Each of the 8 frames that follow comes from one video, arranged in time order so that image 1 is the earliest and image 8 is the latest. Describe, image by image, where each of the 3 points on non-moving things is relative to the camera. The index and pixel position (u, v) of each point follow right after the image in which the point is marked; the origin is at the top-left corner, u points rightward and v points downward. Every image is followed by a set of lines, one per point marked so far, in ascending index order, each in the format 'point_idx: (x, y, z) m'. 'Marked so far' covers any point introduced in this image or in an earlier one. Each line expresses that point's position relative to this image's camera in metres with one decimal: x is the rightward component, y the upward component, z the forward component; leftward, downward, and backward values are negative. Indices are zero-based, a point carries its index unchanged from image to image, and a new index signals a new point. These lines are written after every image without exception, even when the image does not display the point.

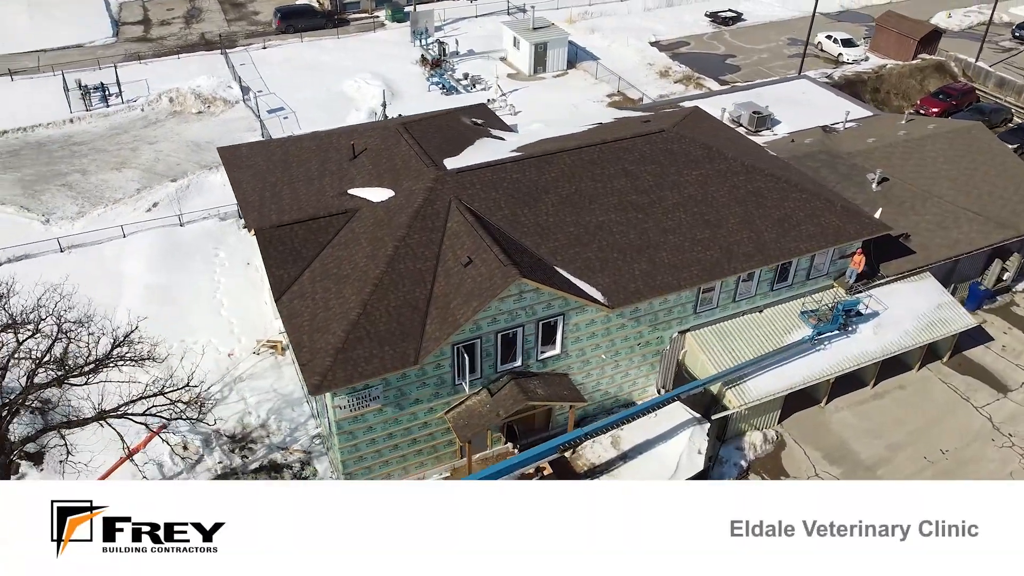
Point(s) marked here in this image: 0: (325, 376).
0: (-4.1, -2.0, +17.9) m
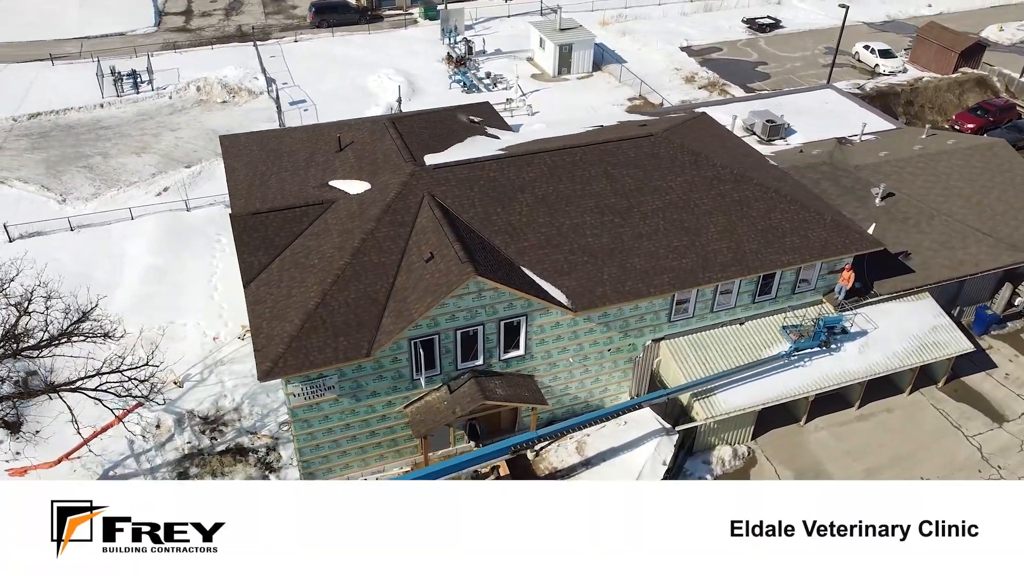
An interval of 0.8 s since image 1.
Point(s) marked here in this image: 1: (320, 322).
0: (-5.3, -1.7, +18.2) m
1: (-4.5, -0.8, +18.8) m
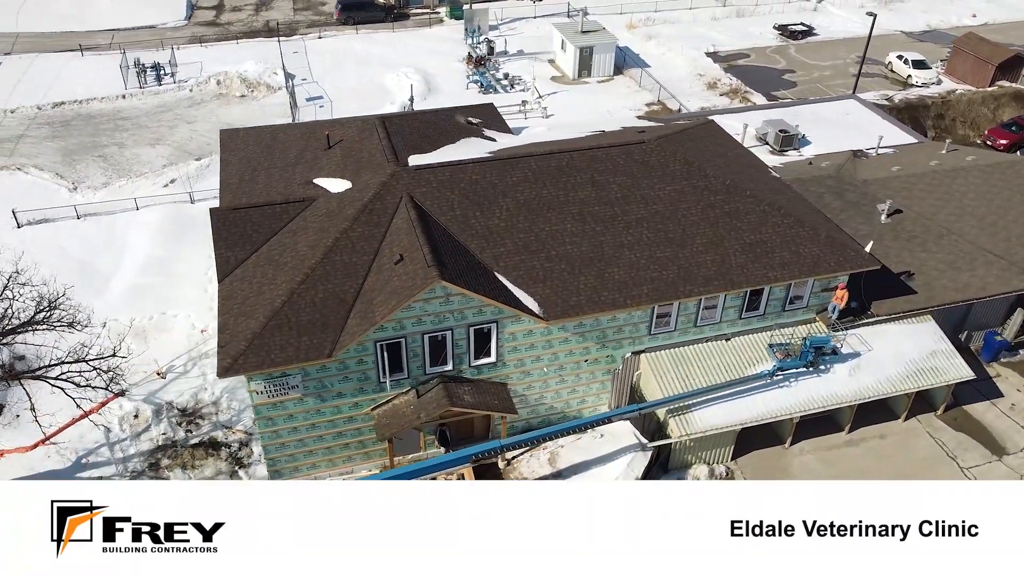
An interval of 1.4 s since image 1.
0: (-6.2, -1.6, +18.1) m
1: (-5.3, -0.8, +18.7) m
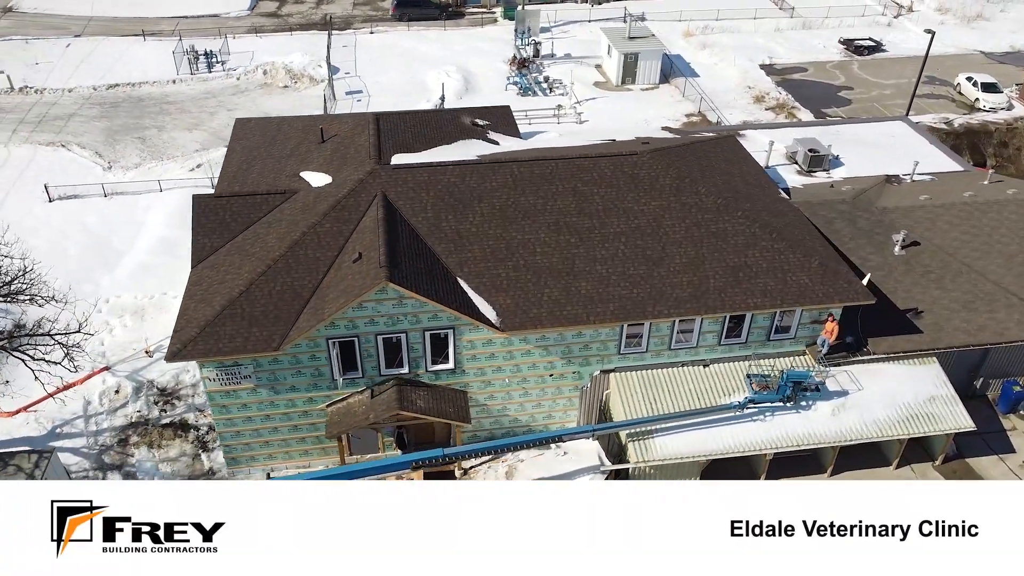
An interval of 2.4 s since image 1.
0: (-7.4, -1.3, +18.3) m
1: (-6.4, -0.5, +18.9) m
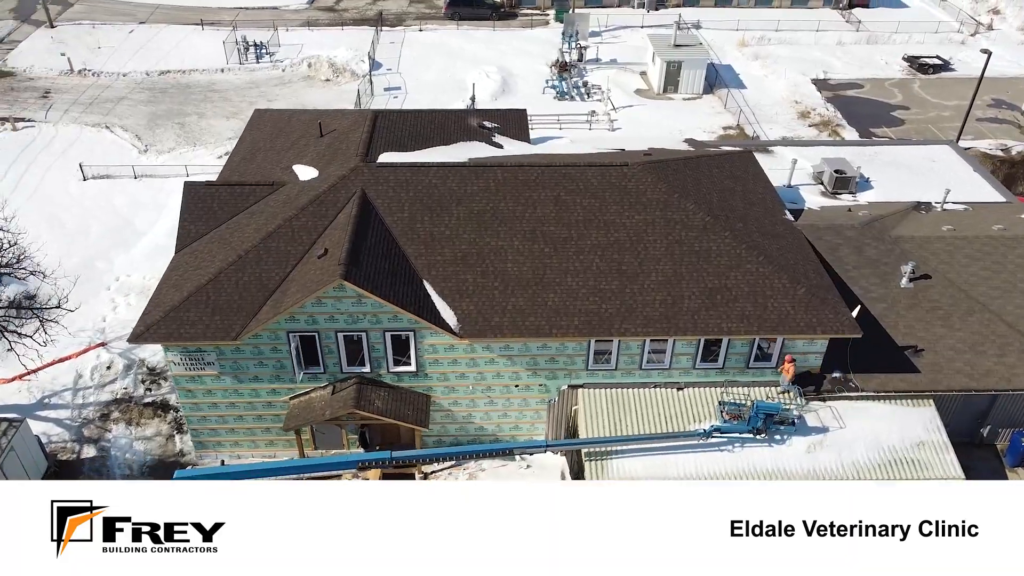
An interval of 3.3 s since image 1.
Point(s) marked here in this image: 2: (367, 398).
0: (-8.4, -0.9, +18.8) m
1: (-7.3, -0.3, +19.2) m
2: (-3.5, -2.7, +19.5) m
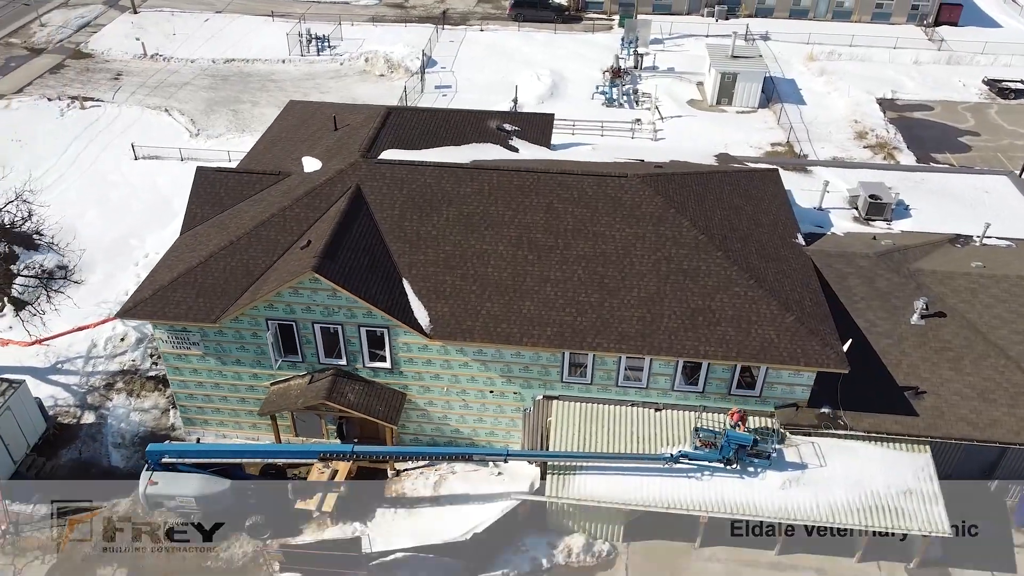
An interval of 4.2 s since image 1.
0: (-9.0, -0.4, +19.5) m
1: (-7.8, +0.2, +19.8) m
2: (-4.2, -2.5, +19.8) m
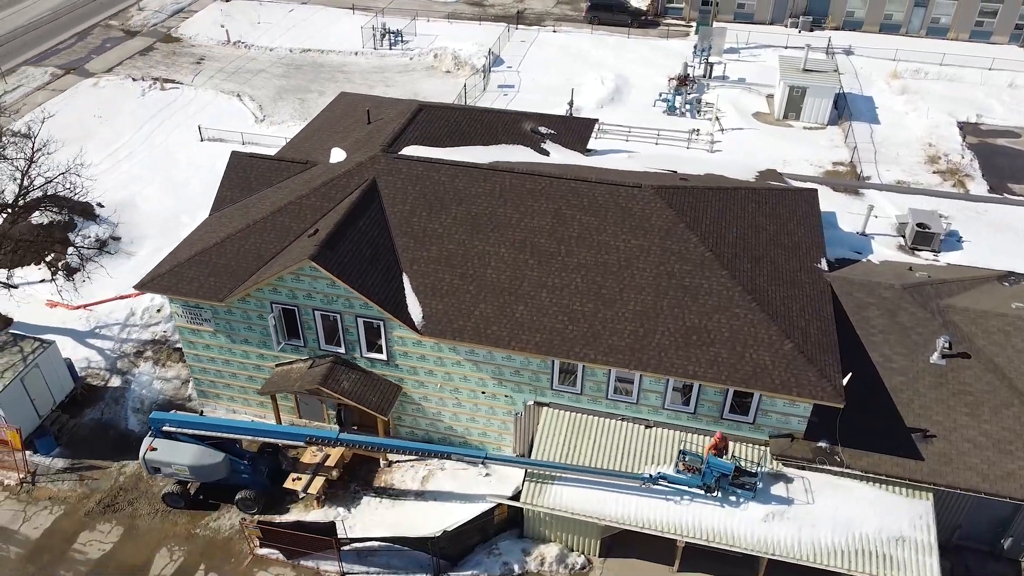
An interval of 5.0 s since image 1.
0: (-9.1, +0.2, +20.5) m
1: (-7.8, +0.7, +20.7) m
2: (-4.5, -2.2, +20.2) m
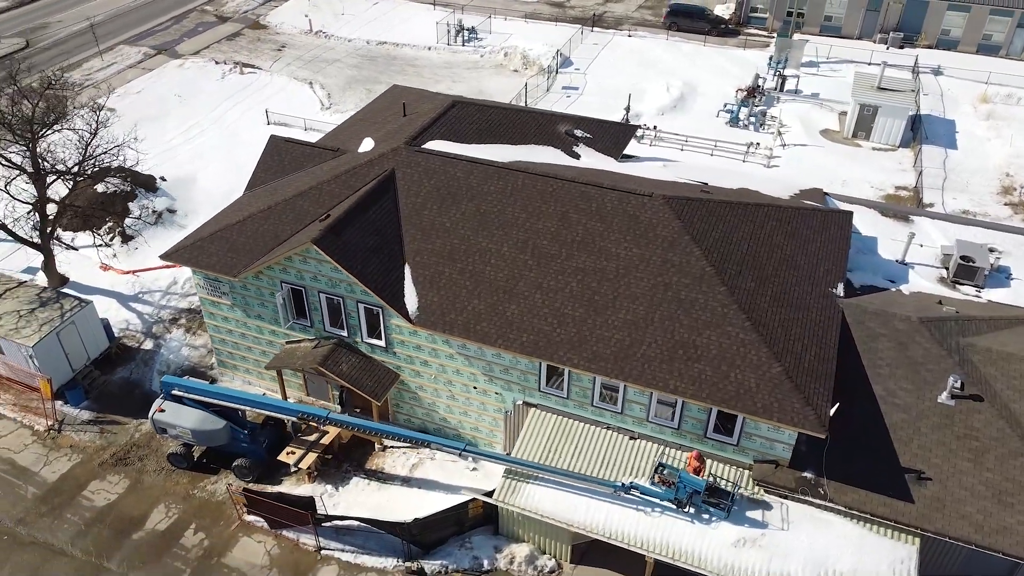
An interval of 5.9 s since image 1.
0: (-8.9, +1.0, +21.7) m
1: (-7.6, +1.4, +21.7) m
2: (-4.6, -1.8, +20.9) m
